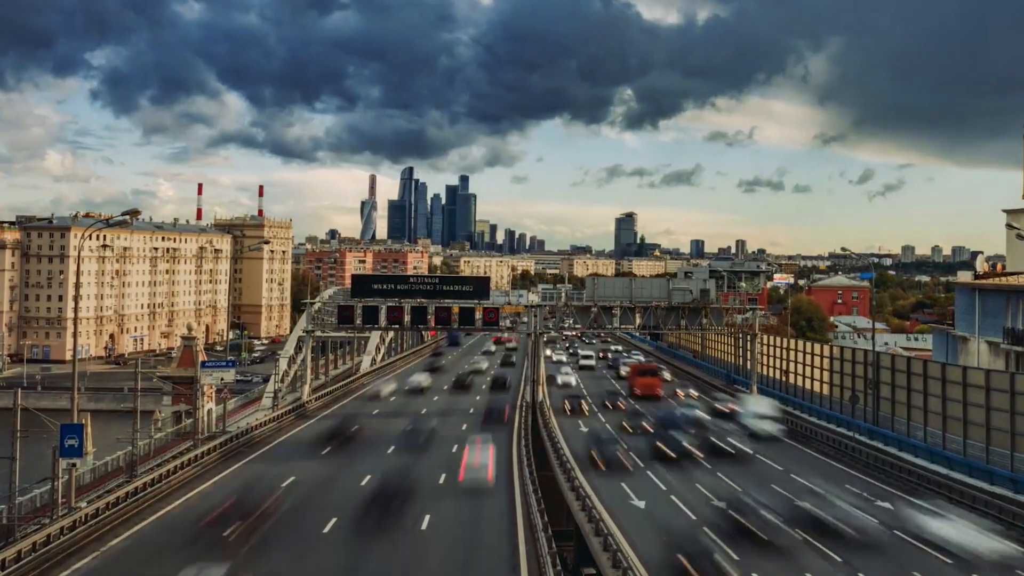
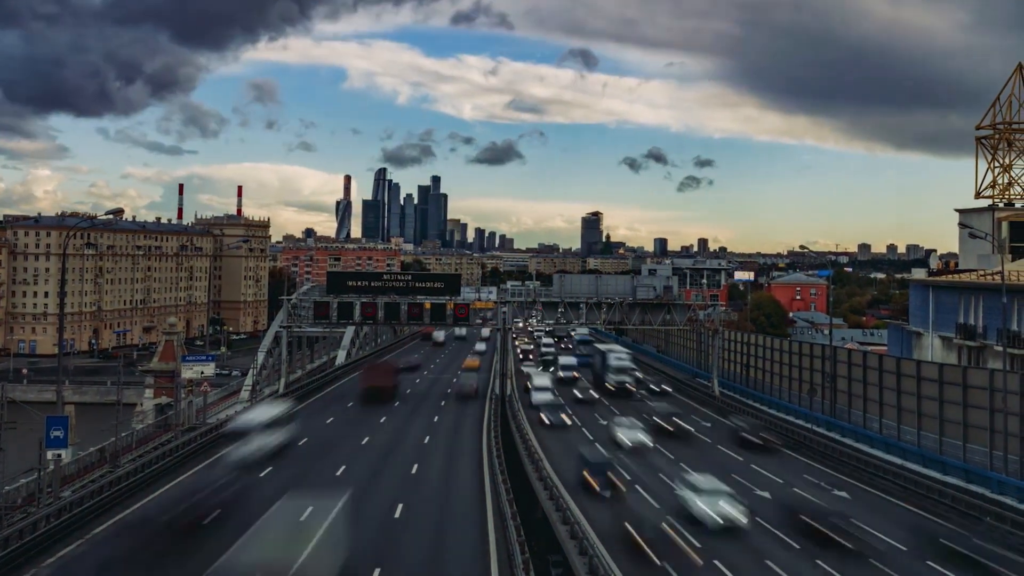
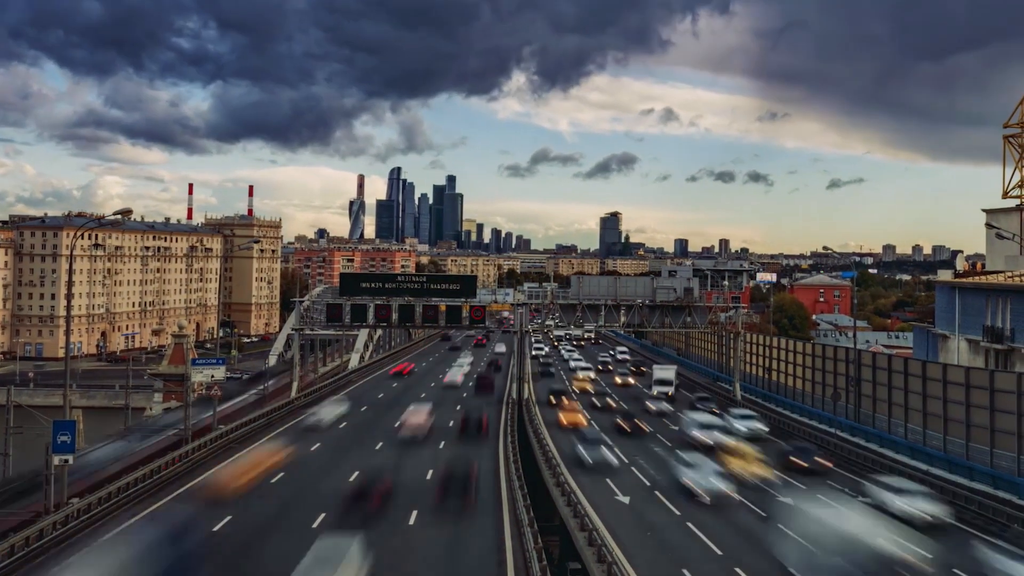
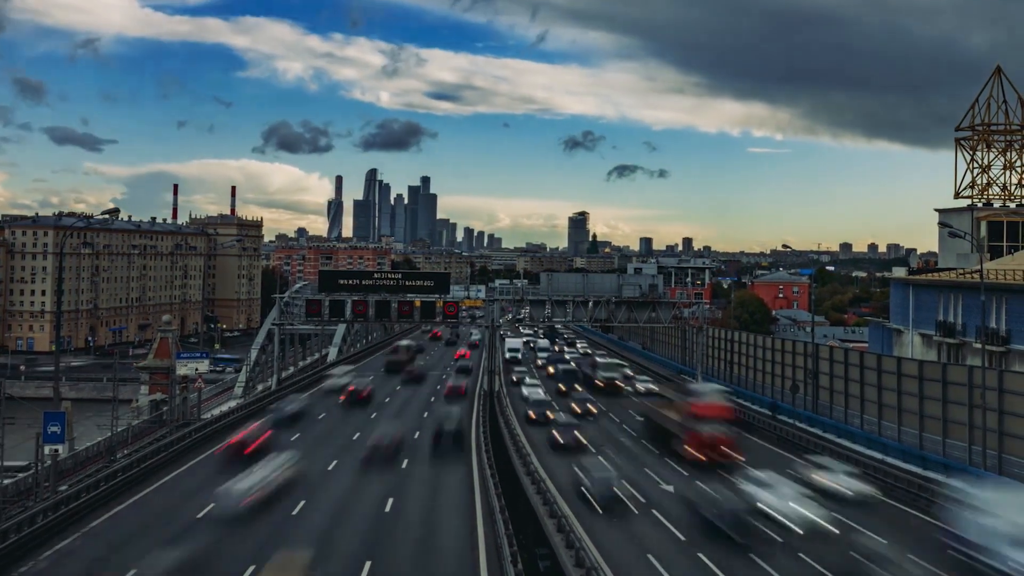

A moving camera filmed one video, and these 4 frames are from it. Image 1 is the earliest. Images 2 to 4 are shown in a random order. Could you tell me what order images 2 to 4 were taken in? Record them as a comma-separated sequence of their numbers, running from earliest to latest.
3, 2, 4
